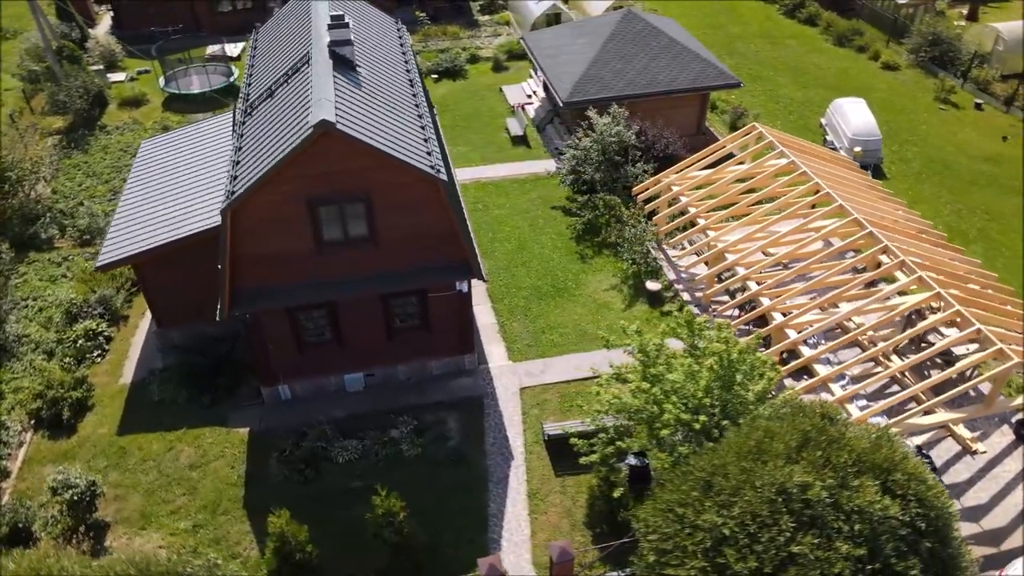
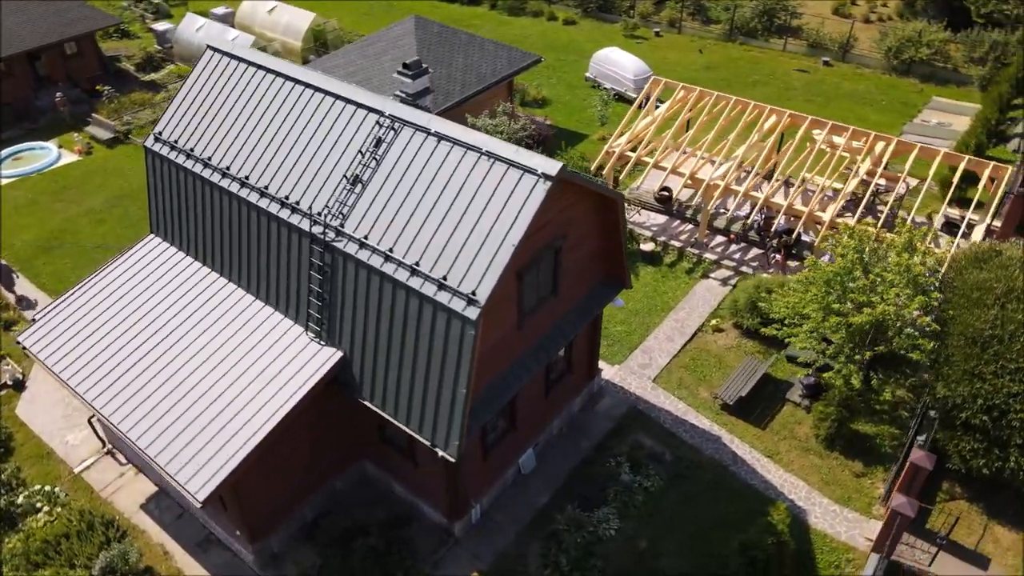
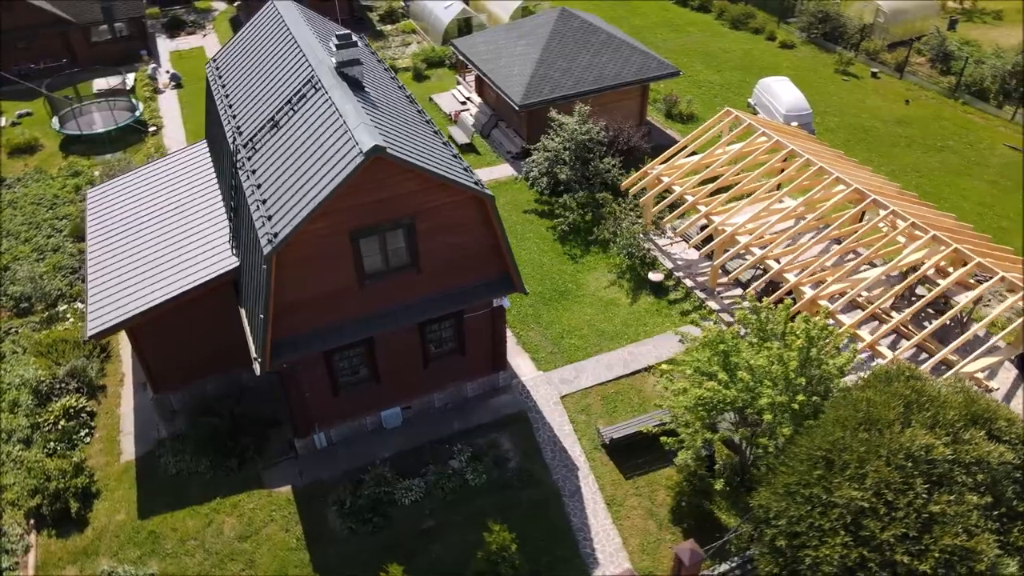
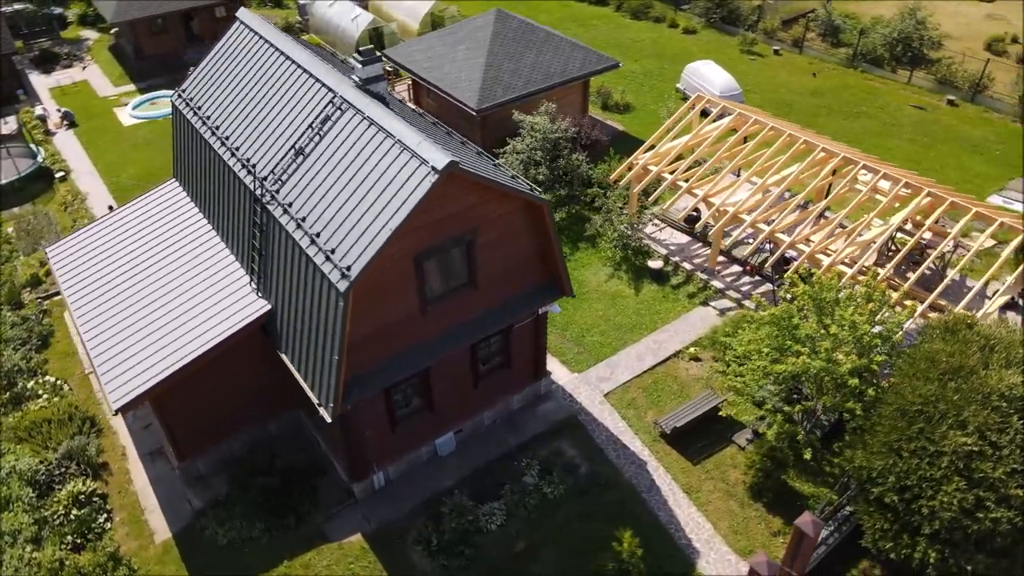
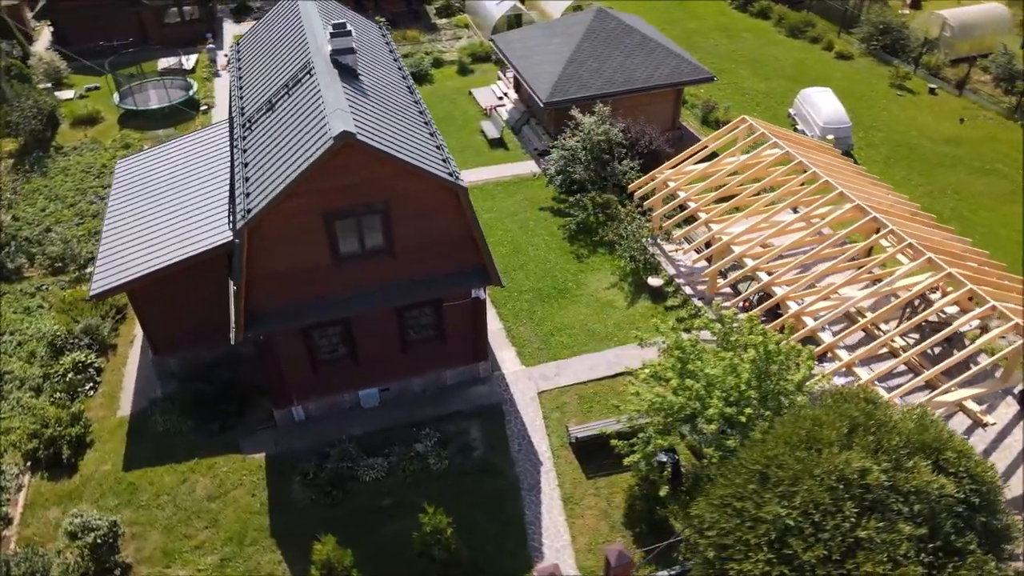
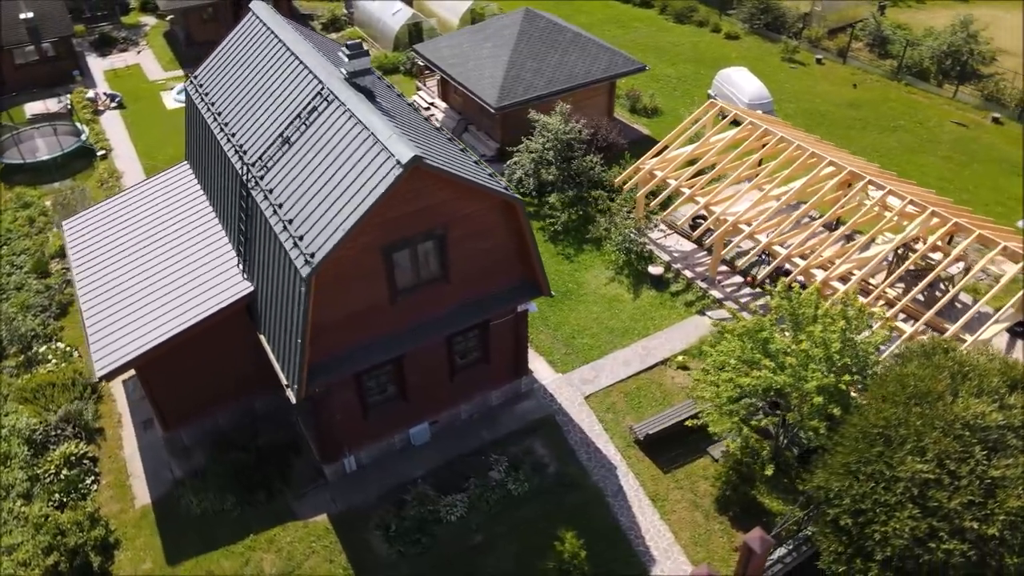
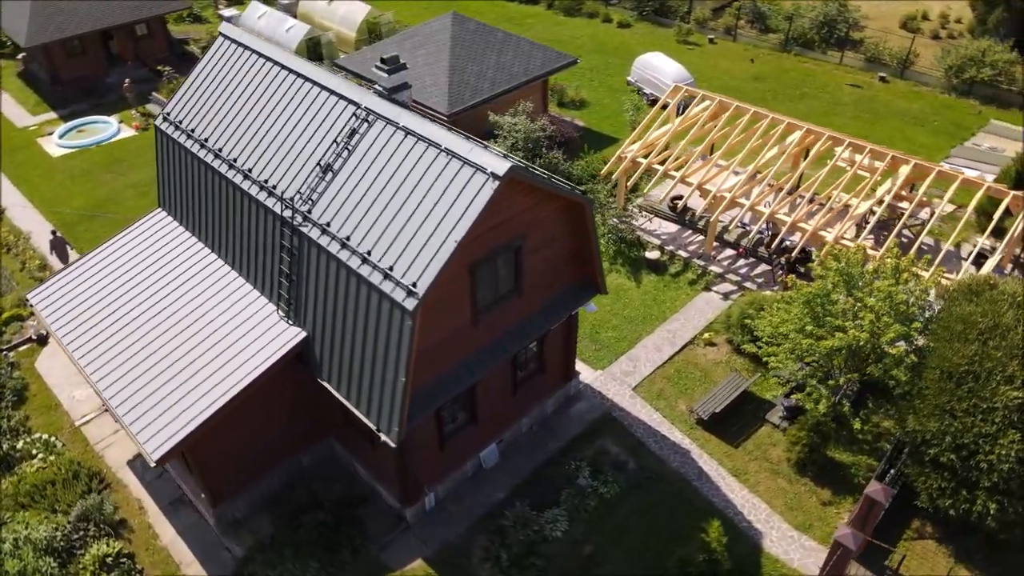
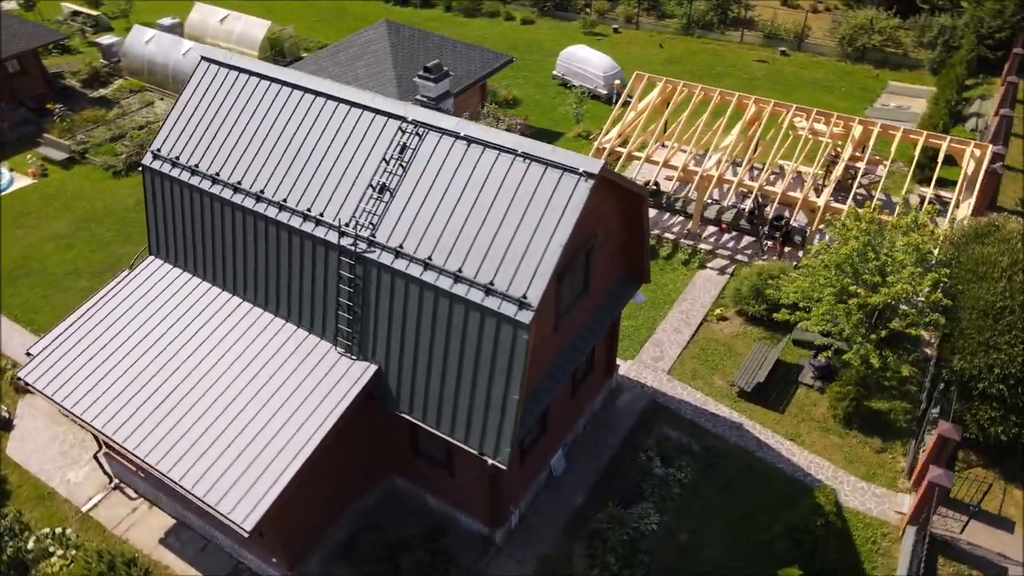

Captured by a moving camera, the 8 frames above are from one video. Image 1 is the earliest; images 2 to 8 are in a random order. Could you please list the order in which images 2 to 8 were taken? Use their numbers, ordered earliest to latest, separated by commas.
5, 3, 6, 4, 7, 2, 8
